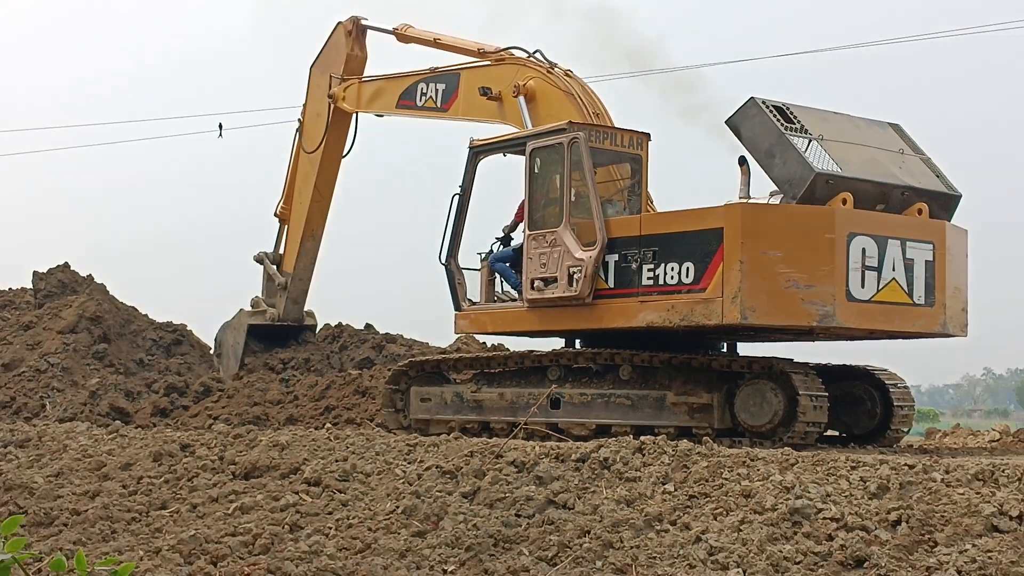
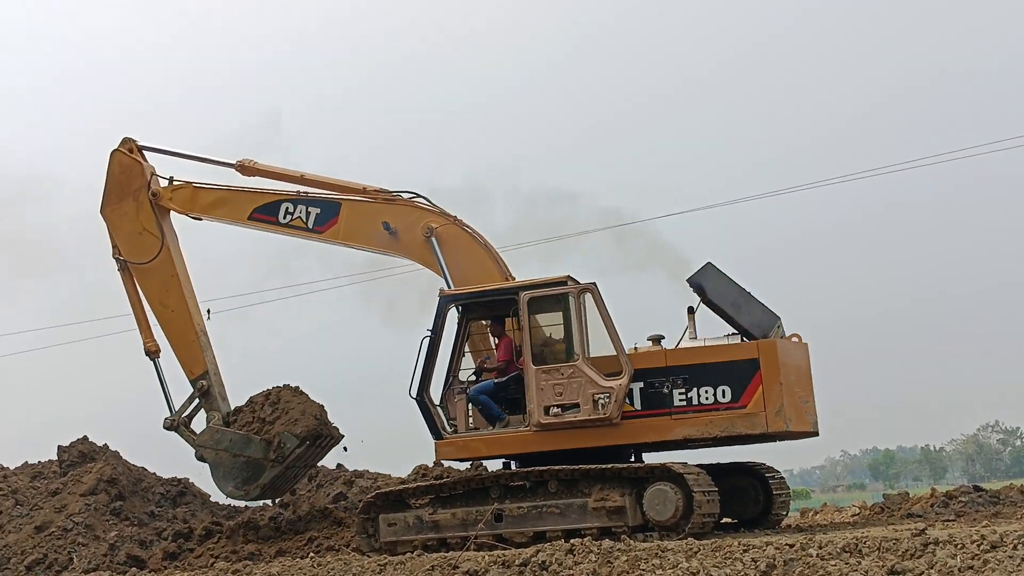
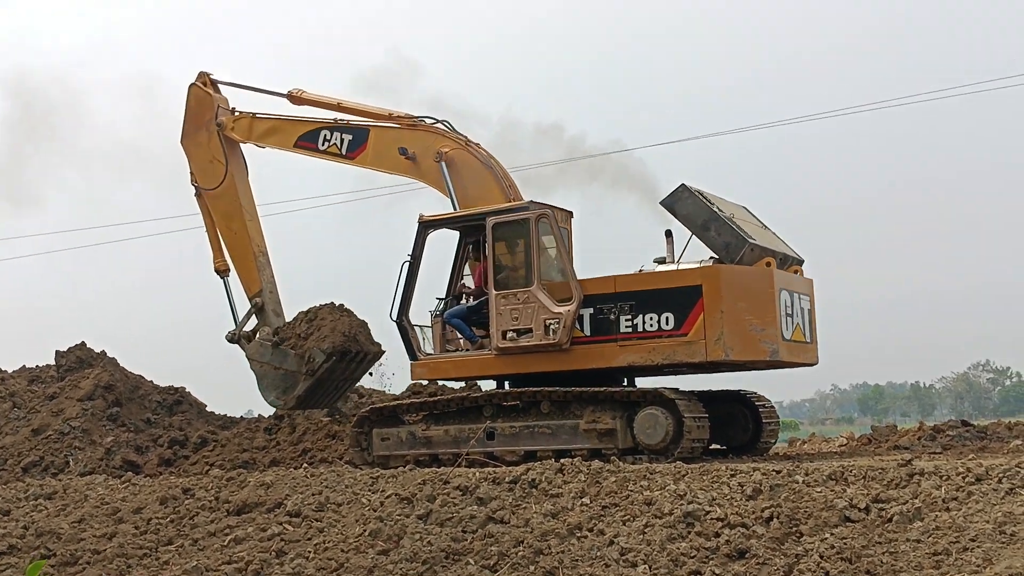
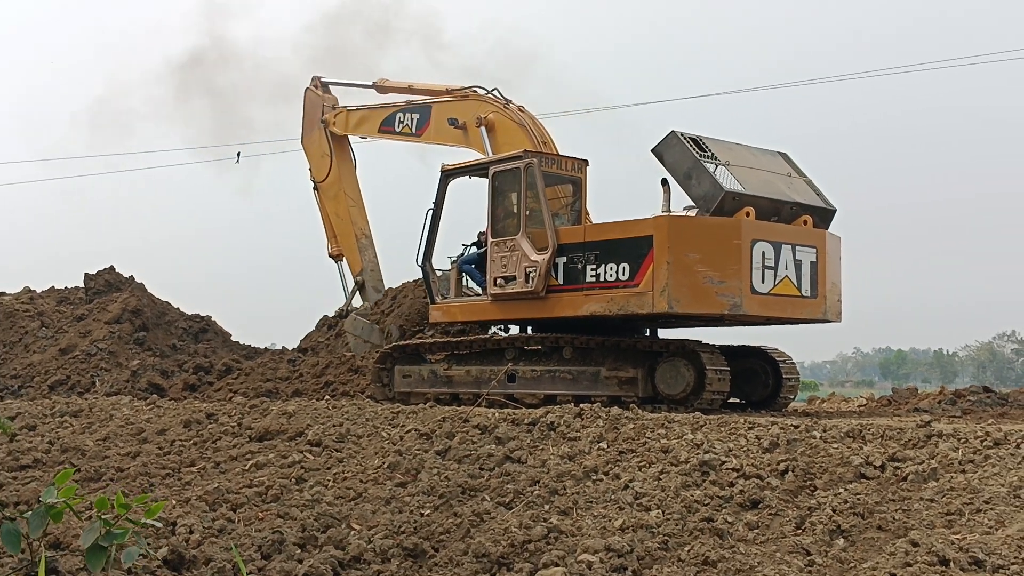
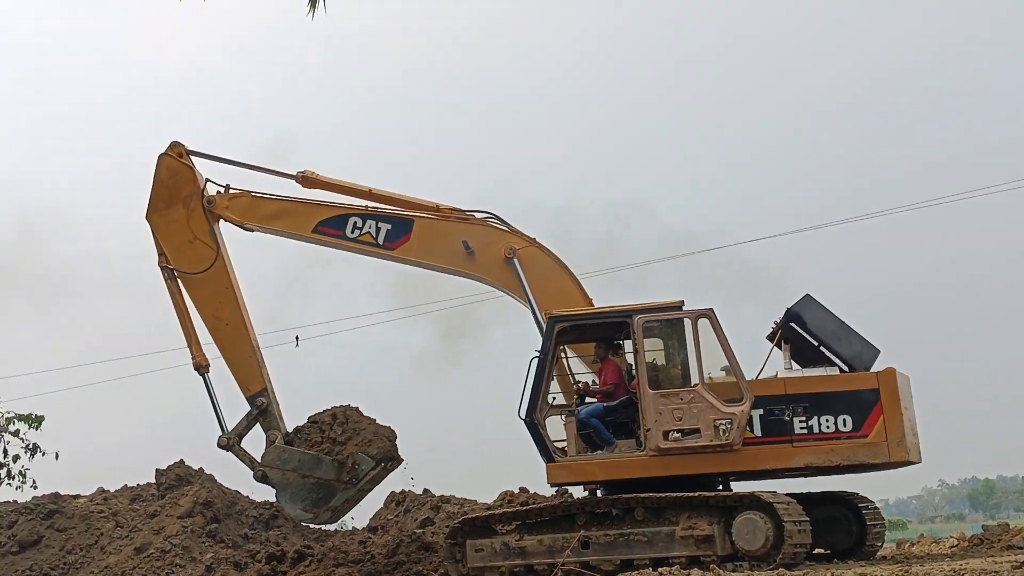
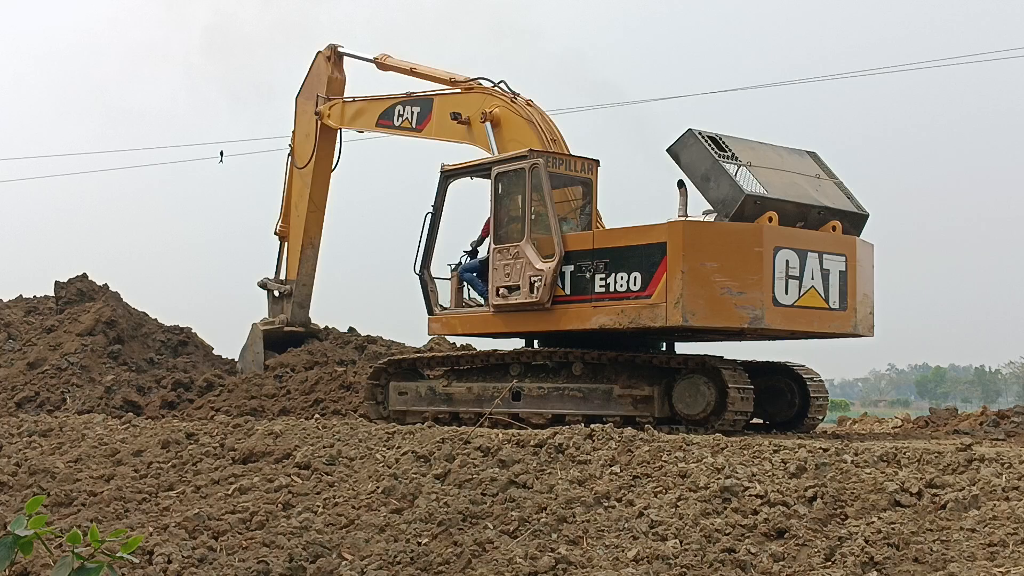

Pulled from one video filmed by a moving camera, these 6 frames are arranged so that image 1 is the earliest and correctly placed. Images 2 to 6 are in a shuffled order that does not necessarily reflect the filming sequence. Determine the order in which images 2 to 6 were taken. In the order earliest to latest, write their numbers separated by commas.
6, 4, 3, 2, 5
